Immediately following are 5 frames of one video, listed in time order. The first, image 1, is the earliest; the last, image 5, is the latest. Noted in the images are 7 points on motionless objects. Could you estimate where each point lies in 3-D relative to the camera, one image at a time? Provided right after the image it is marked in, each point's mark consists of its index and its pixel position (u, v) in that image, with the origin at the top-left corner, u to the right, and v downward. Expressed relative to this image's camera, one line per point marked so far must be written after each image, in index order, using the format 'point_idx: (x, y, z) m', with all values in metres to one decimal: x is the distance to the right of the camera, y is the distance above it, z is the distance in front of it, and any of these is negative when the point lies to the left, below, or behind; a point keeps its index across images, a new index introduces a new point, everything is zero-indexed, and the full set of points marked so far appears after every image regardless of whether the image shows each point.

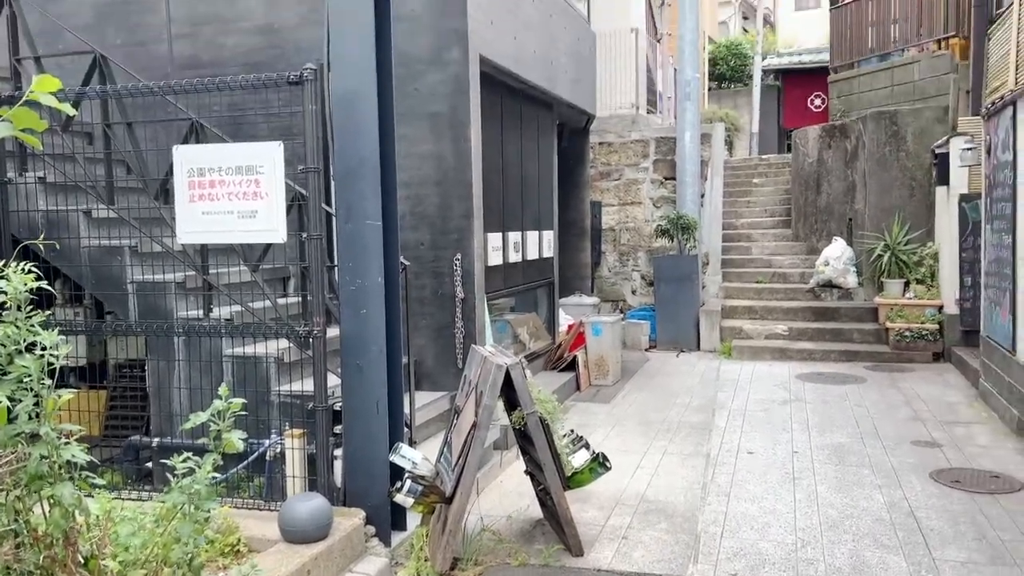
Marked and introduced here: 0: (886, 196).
0: (+4.4, +1.1, +9.2) m
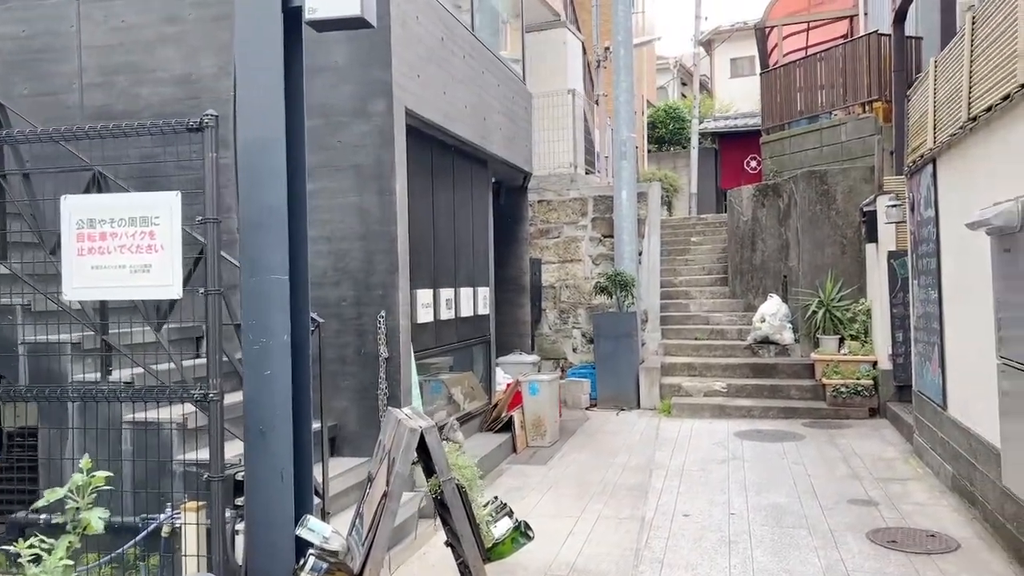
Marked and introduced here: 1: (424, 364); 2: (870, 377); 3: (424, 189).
0: (+3.6, +0.4, +9.3) m
1: (-0.7, -0.6, +6.1) m
2: (+3.7, -0.9, +8.1) m
3: (-0.7, +0.7, +6.0) m
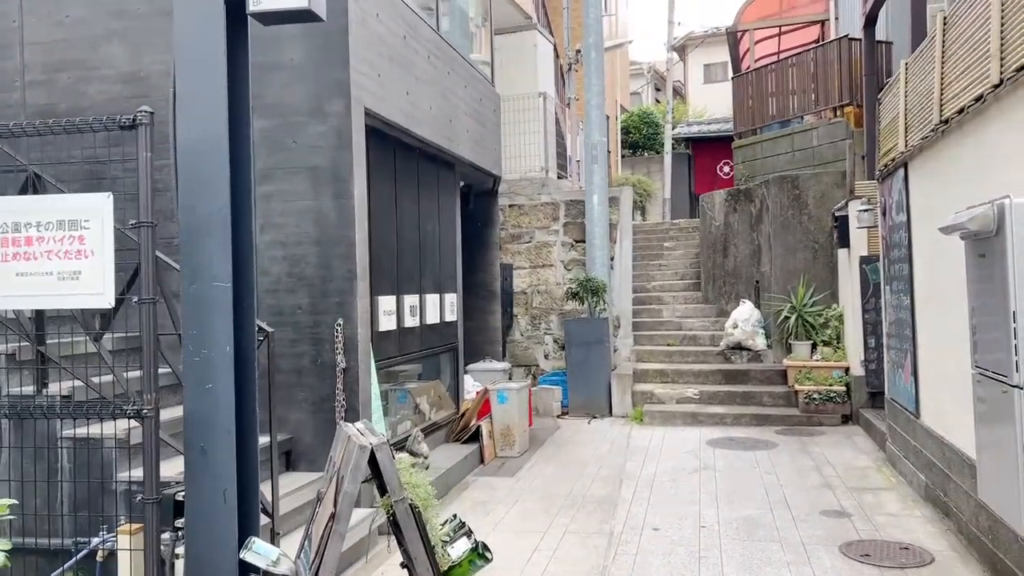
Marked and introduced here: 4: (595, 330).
0: (+3.3, +0.3, +9.3) m
1: (-0.9, -0.6, +5.9) m
2: (+3.4, -1.0, +8.1) m
3: (-0.9, +0.7, +5.8) m
4: (+1.0, -0.5, +9.0) m
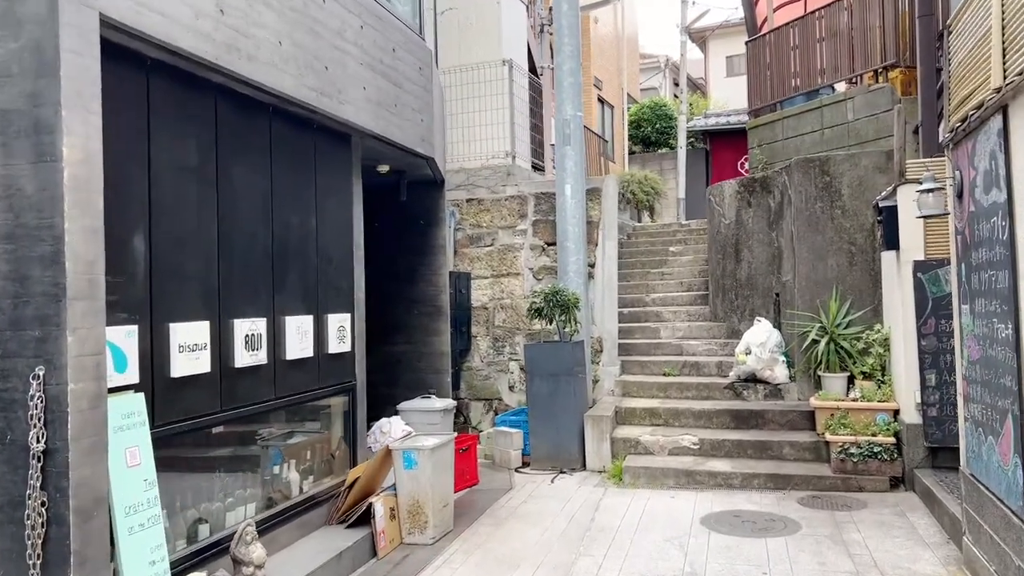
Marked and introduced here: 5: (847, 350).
0: (+2.8, +0.2, +7.1) m
1: (-1.5, -0.7, +3.9) m
2: (+2.8, -1.1, +5.9) m
3: (-1.5, +0.6, +3.8) m
4: (+0.5, -0.6, +7.0) m
5: (+2.8, -0.5, +6.6) m
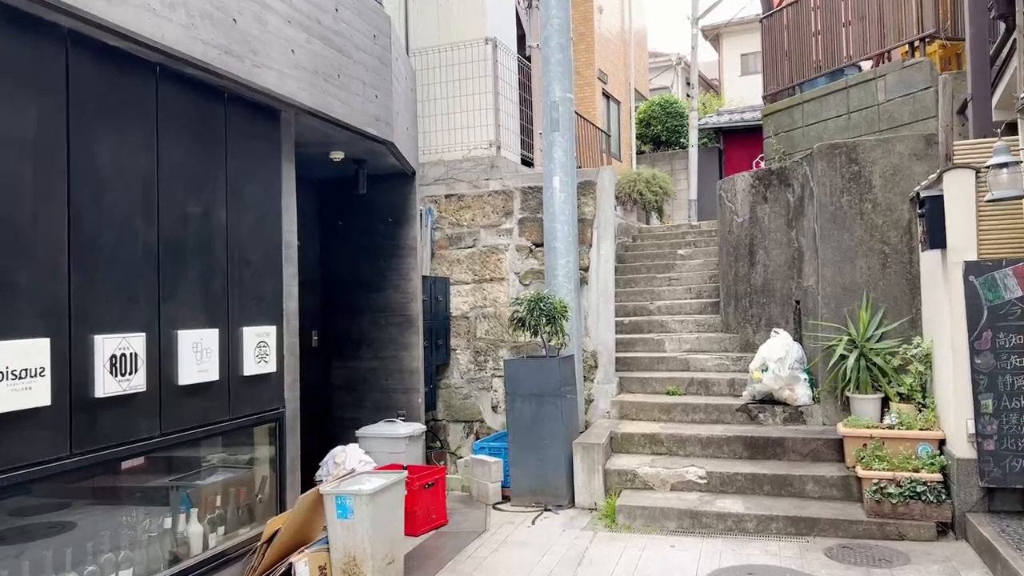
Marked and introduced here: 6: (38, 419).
0: (+2.6, +0.2, +6.1) m
1: (-1.8, -0.8, +3.0) m
2: (+2.6, -1.1, +4.9) m
3: (-1.8, +0.6, +2.9) m
4: (+0.3, -0.7, +6.0) m
5: (+2.6, -0.6, +5.6) m
6: (-1.8, -0.5, +2.9) m
